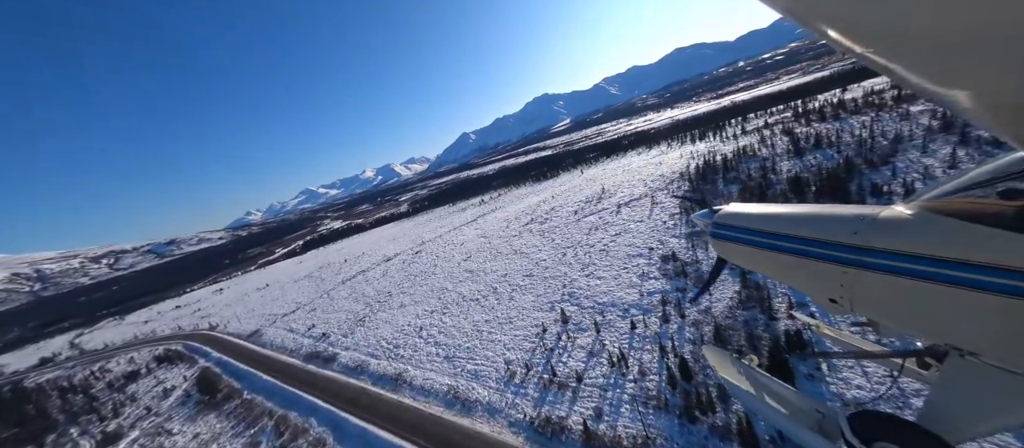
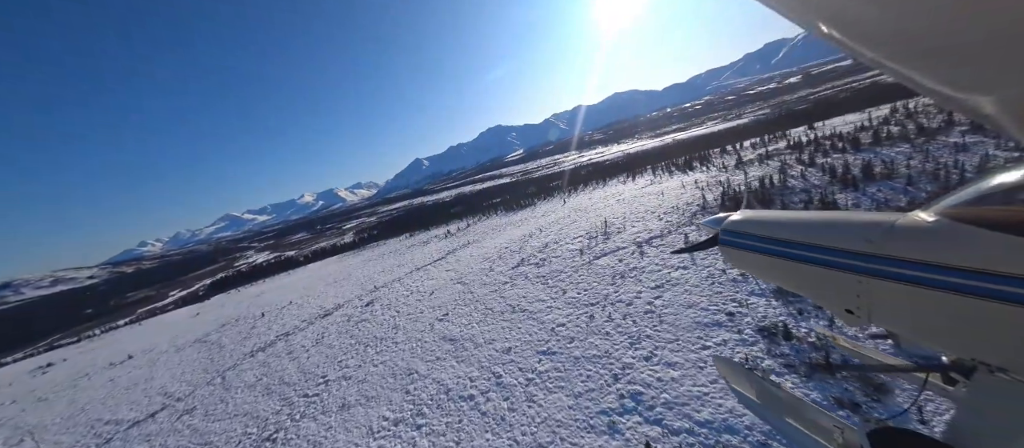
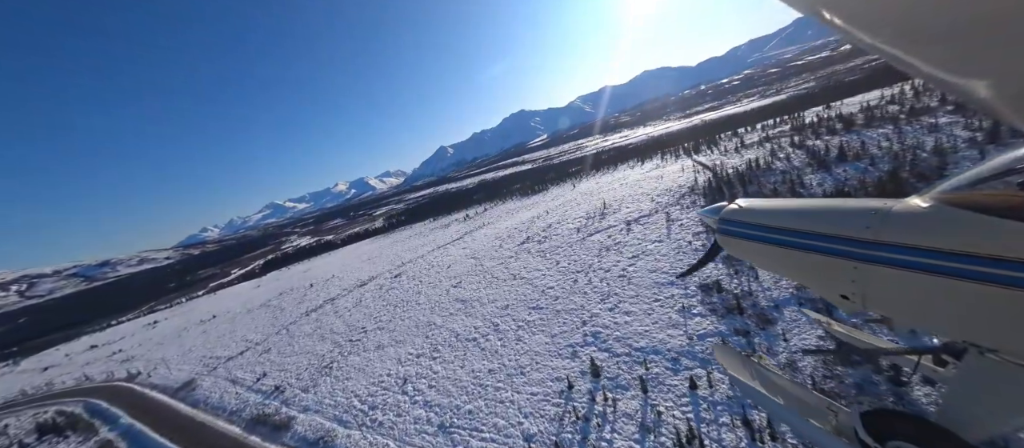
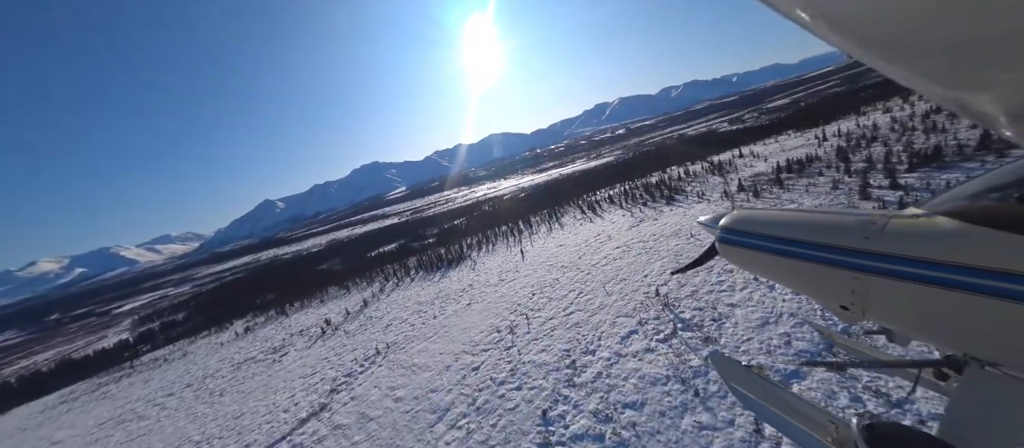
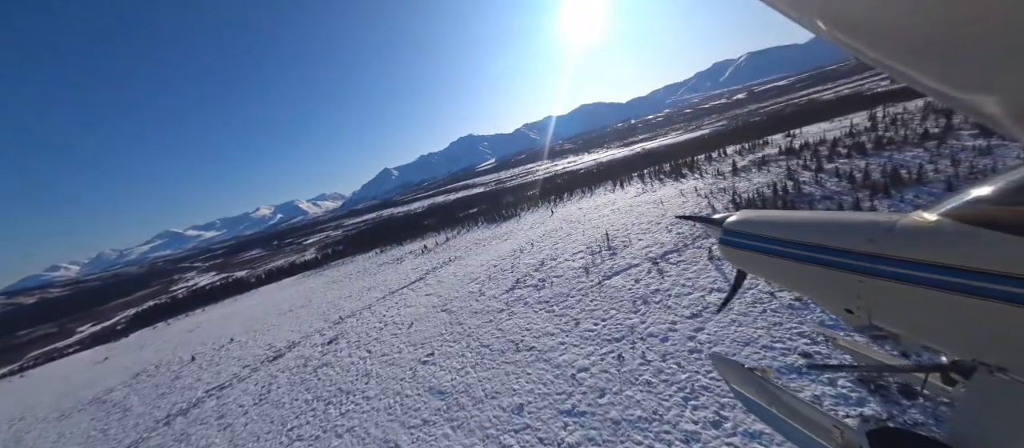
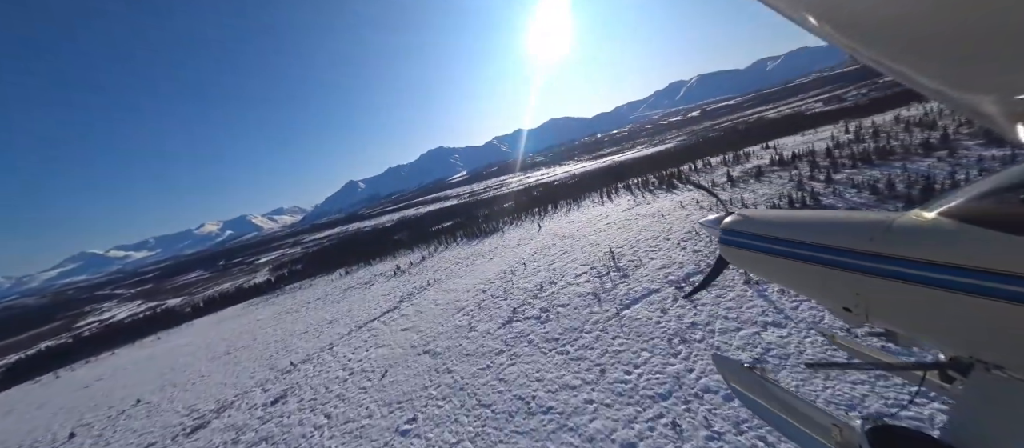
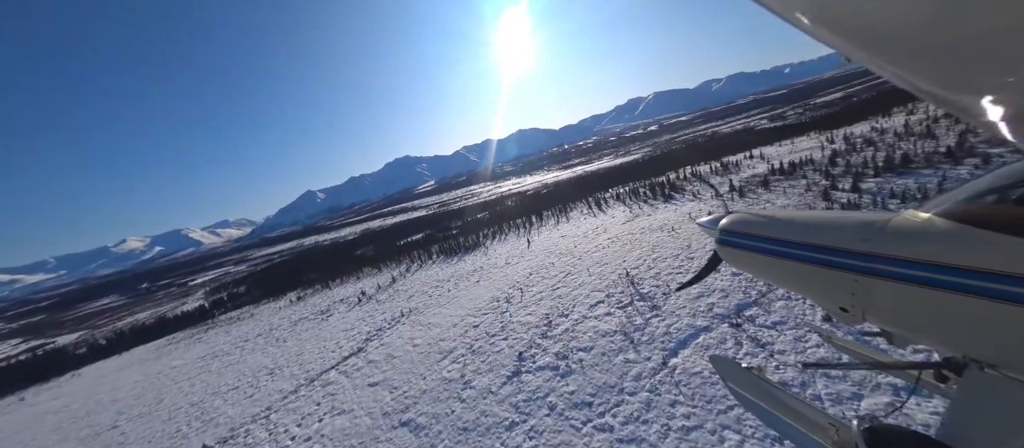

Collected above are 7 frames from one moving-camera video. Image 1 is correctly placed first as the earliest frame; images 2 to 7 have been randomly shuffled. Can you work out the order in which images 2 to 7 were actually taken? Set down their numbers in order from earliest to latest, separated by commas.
3, 2, 5, 6, 7, 4
